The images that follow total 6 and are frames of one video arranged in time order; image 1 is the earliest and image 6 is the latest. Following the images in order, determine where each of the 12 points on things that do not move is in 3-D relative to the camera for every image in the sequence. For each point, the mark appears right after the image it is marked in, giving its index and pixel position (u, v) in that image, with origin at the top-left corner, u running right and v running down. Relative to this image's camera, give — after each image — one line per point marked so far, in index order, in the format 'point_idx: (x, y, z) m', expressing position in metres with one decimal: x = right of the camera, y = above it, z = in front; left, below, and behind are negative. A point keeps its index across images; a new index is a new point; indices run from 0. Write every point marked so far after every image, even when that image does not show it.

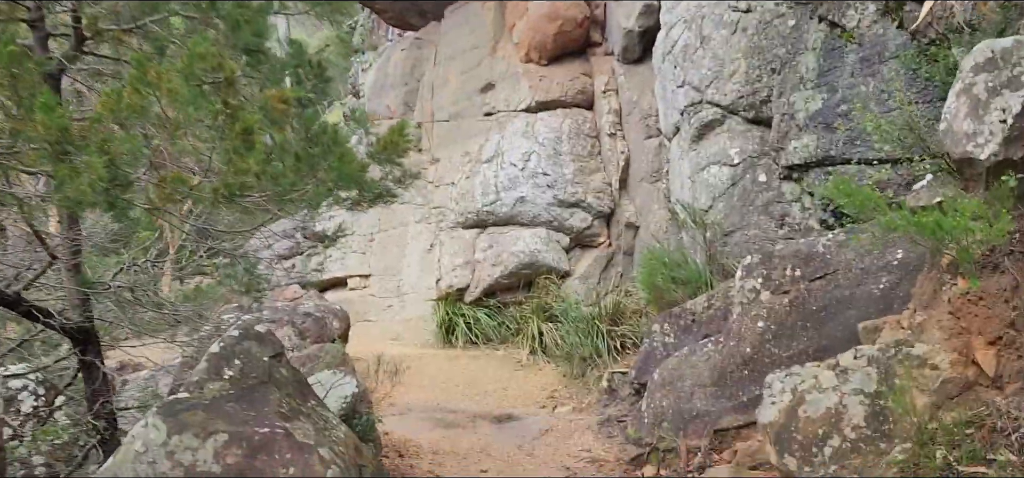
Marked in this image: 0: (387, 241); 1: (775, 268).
0: (-1.5, 0.0, +9.8) m
1: (+1.2, -0.1, +3.8) m
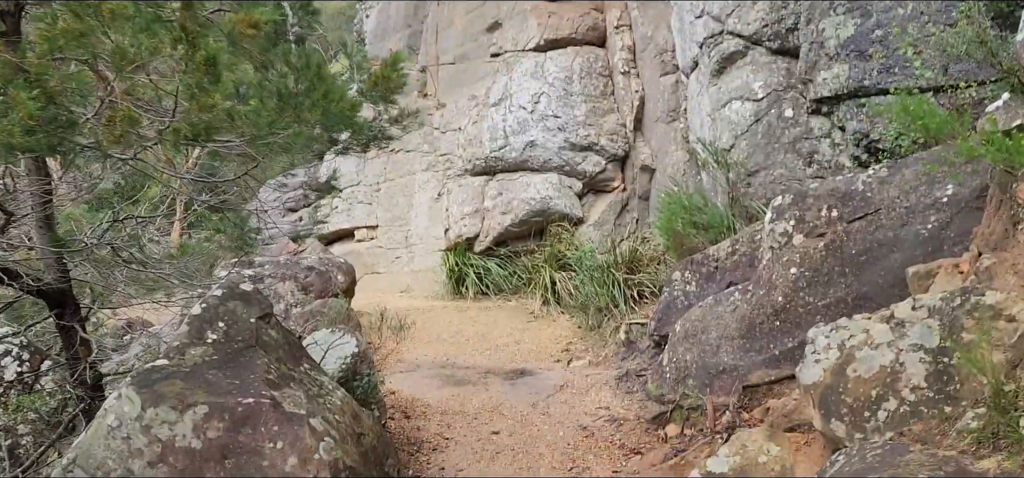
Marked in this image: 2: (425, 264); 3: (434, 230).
0: (-1.3, +0.6, +9.5) m
1: (+1.2, +0.1, +3.5) m
2: (-0.9, -0.3, +8.9) m
3: (-0.8, +0.1, +8.9) m
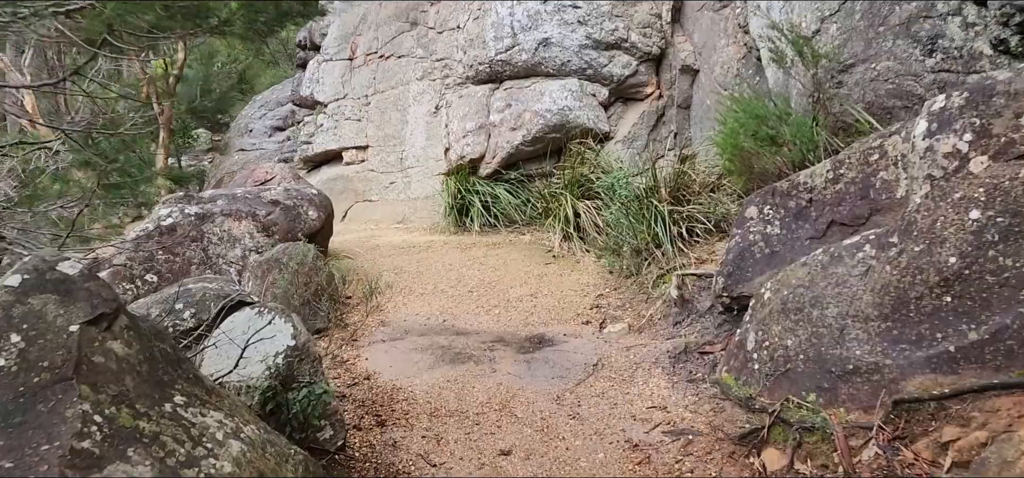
0: (-1.2, +1.3, +8.1) m
1: (+1.3, +0.3, +2.2) m
2: (-0.8, +0.4, +7.6) m
3: (-0.7, +0.8, +7.6) m
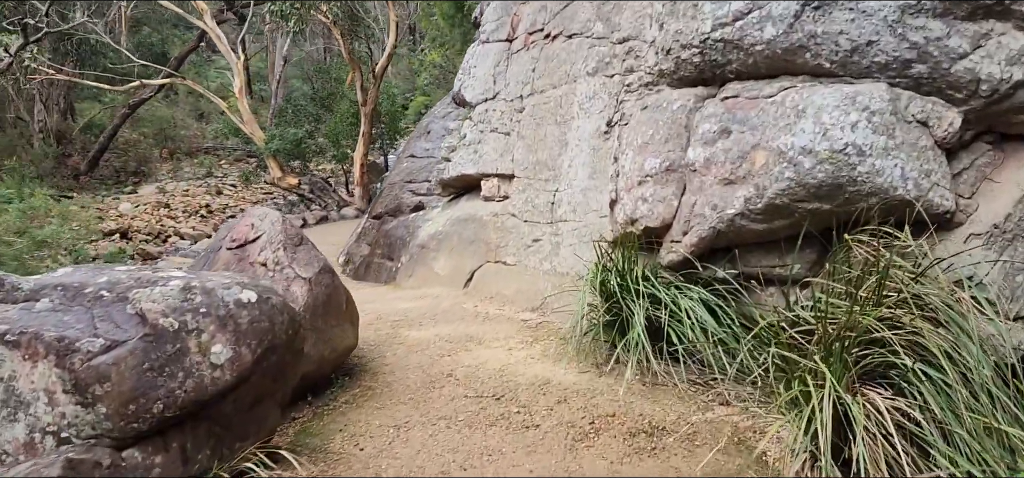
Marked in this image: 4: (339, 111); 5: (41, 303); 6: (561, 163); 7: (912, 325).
0: (+0.2, +0.8, +5.1) m
1: (+0.7, -0.4, -1.3) m
2: (+0.3, -0.1, +4.5) m
3: (+0.5, +0.2, +4.5) m
4: (-2.5, +1.9, +12.5) m
5: (-1.4, -0.2, +2.4) m
6: (+0.3, +0.4, +4.8) m
7: (+1.1, -0.2, +2.3) m
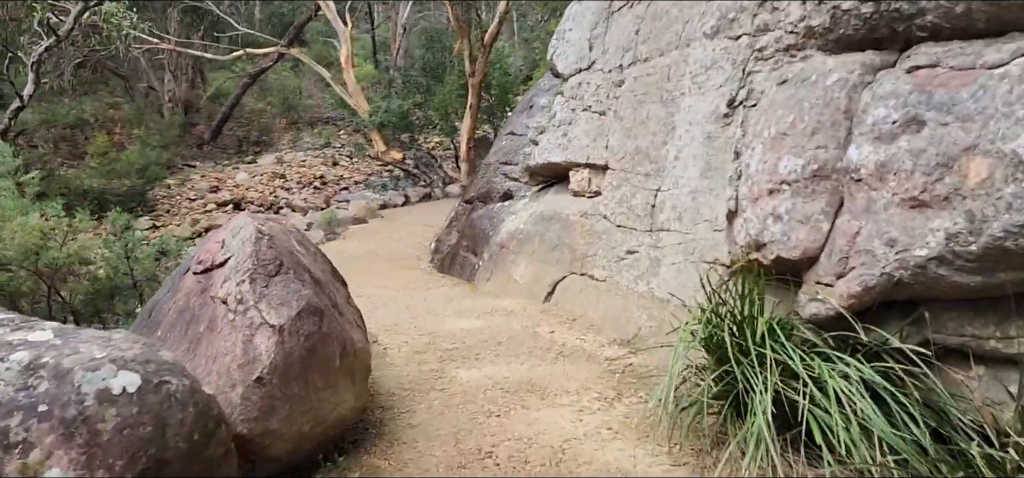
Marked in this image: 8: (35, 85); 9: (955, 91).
0: (+0.6, +0.7, +4.0) m
1: (+0.1, -0.6, -2.4) m
2: (+0.7, -0.2, +3.4) m
3: (+0.8, +0.1, +3.3) m
4: (-0.9, +2.2, +11.7) m
5: (-1.3, -0.3, +1.6) m
6: (+0.7, +0.4, +3.7) m
7: (+1.1, -0.4, +1.1) m
8: (-3.8, +1.2, +6.6) m
9: (+1.1, +0.4, +2.0) m
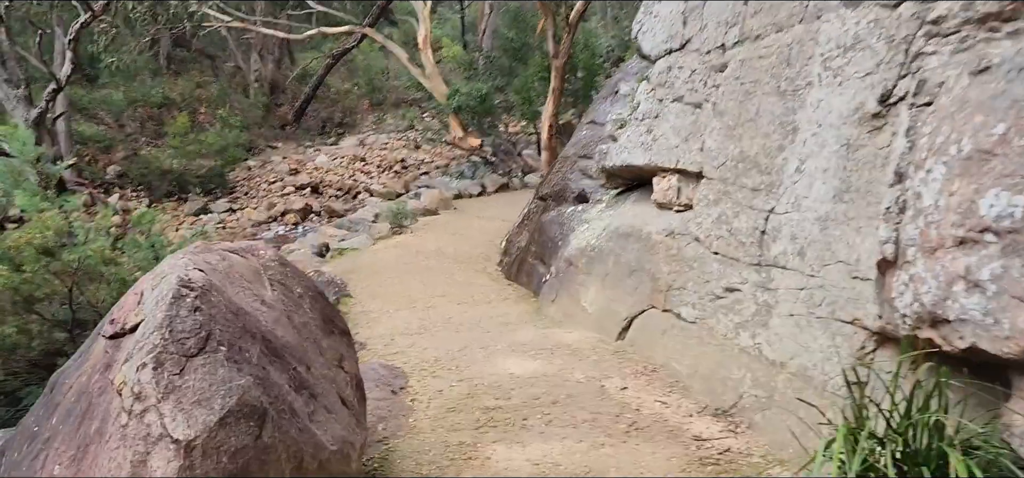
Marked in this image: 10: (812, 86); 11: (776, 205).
0: (+0.9, +0.6, +3.1) m
1: (-0.3, -0.9, -3.2) m
2: (+0.8, -0.3, +2.5) m
3: (+1.0, 0.0, +2.4) m
4: (+0.2, +2.3, +10.8) m
5: (-1.3, -0.4, +0.9) m
6: (+0.9, +0.3, +2.8) m
7: (+1.0, -0.6, +0.2) m
8: (-3.2, +1.3, +6.2) m
9: (+1.1, +0.2, +1.1) m
10: (+1.0, +0.5, +2.7) m
11: (+0.9, +0.1, +2.8) m
